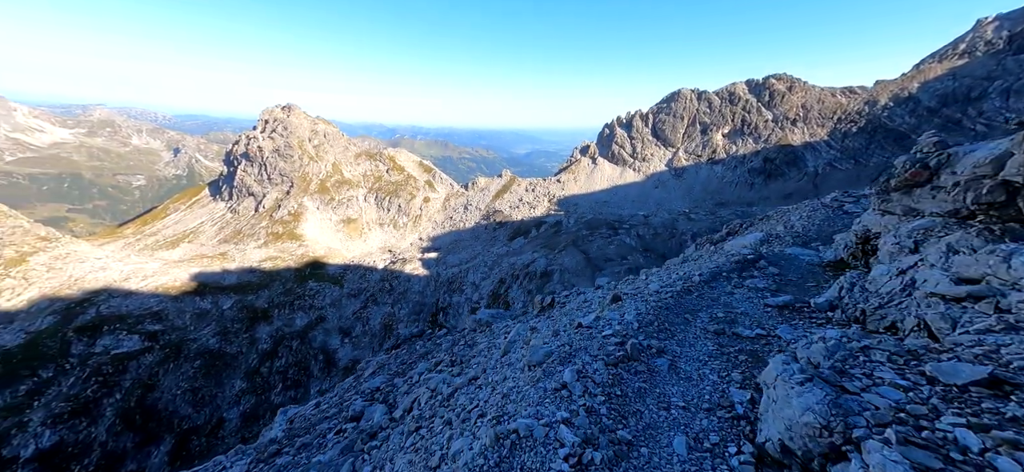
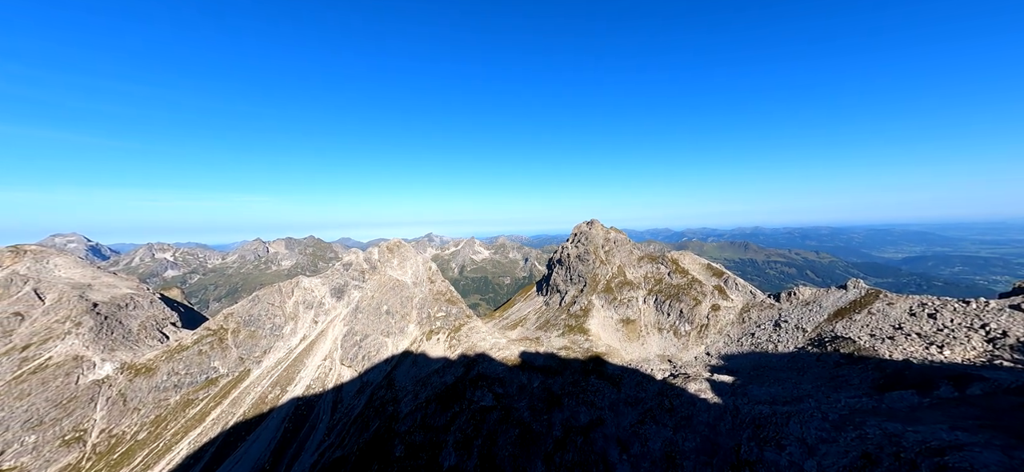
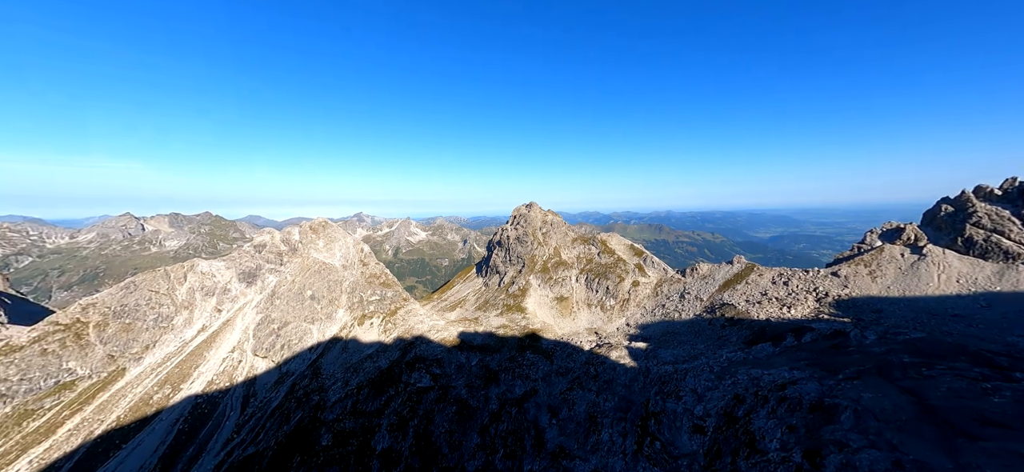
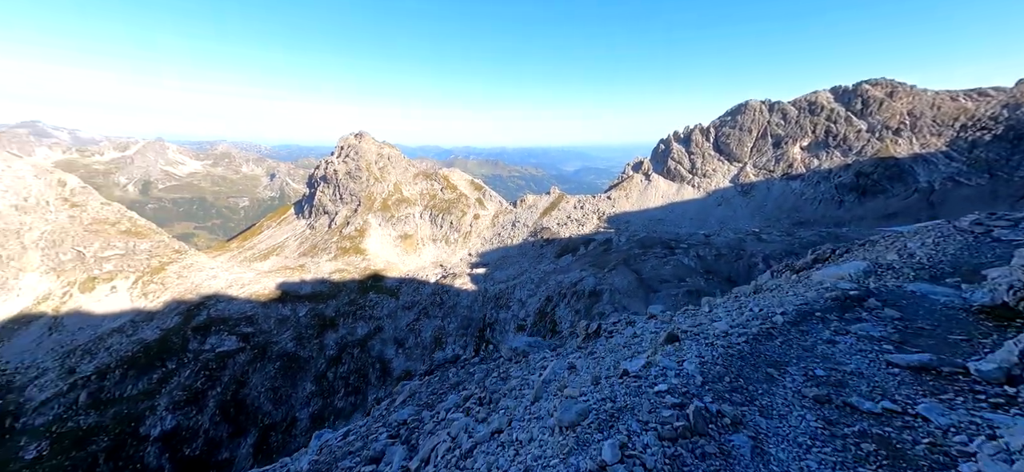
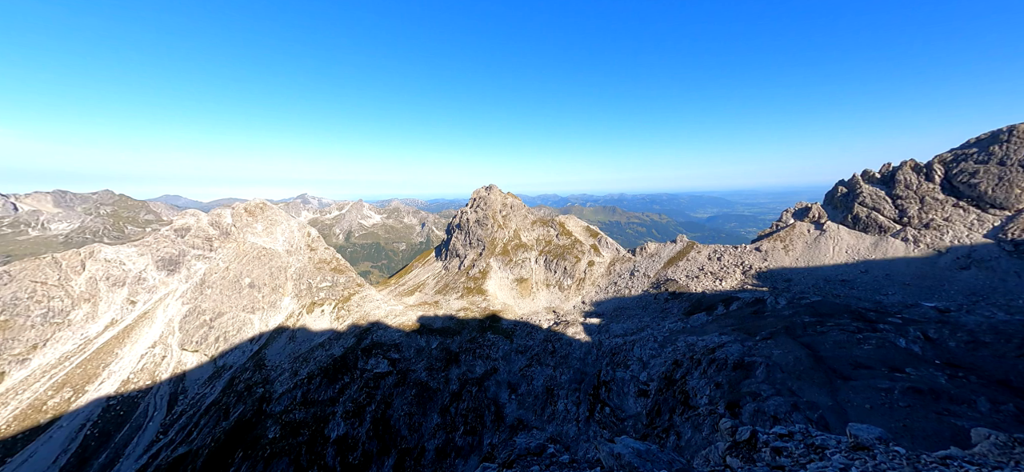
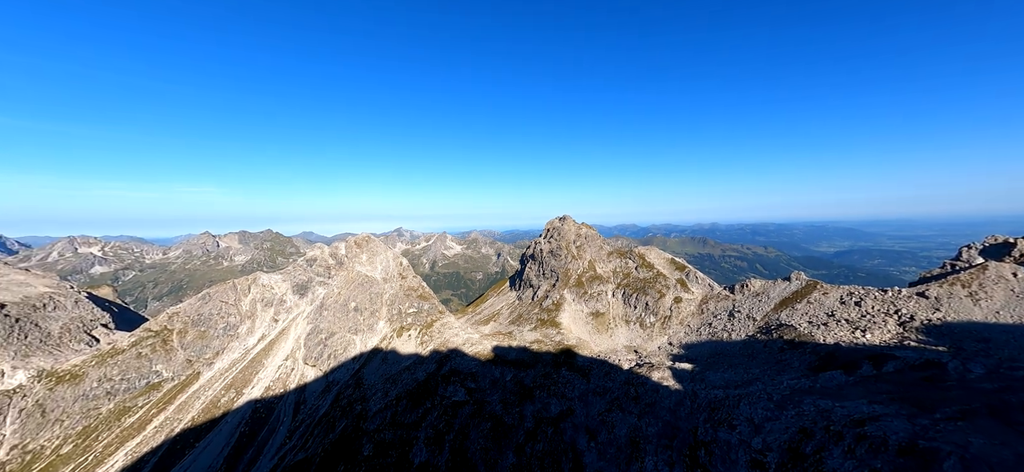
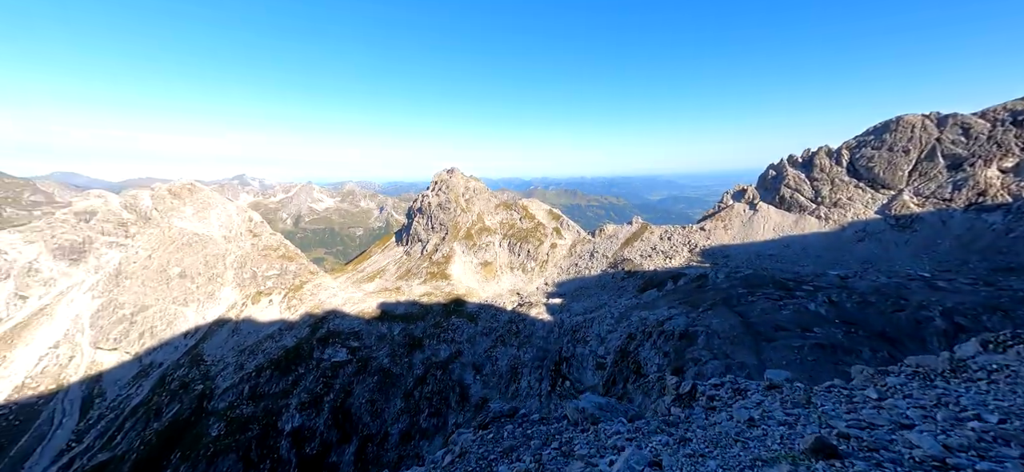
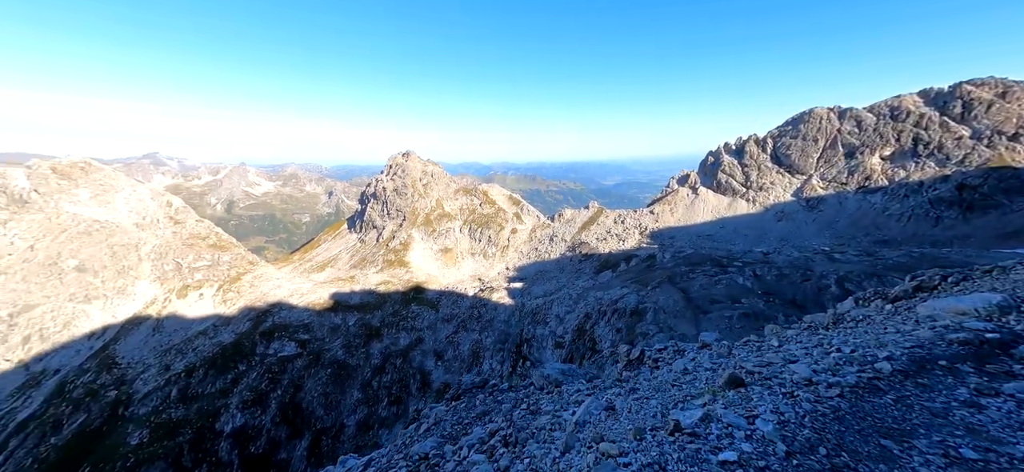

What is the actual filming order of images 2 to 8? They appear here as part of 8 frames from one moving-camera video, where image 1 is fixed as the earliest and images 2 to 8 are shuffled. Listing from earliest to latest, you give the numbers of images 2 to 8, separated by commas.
4, 8, 7, 5, 3, 6, 2
